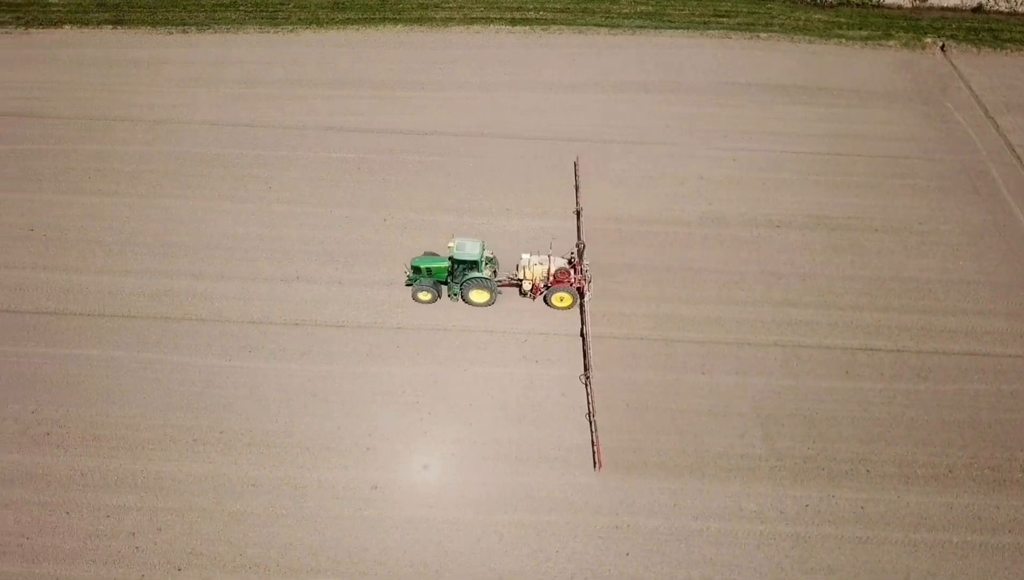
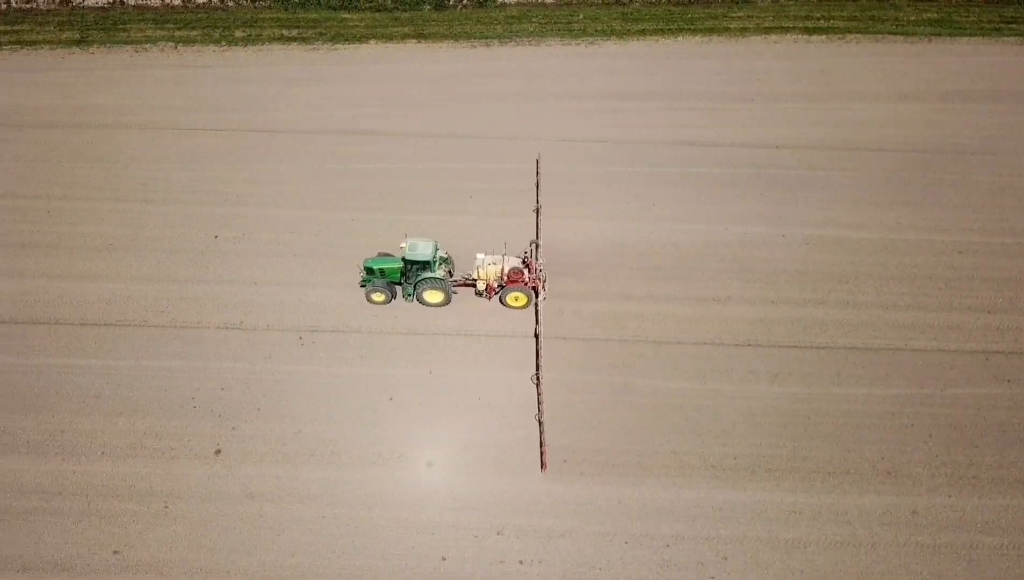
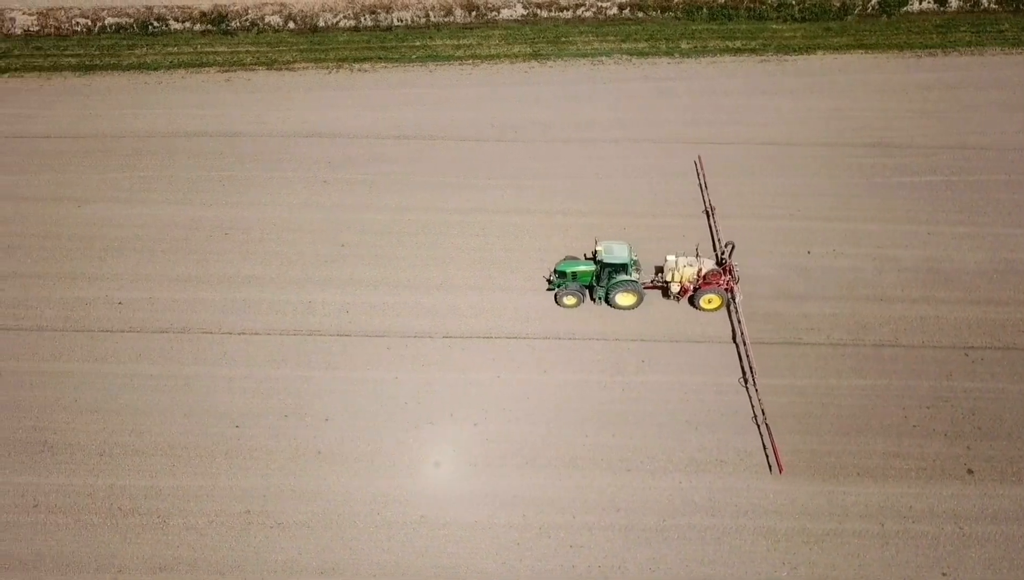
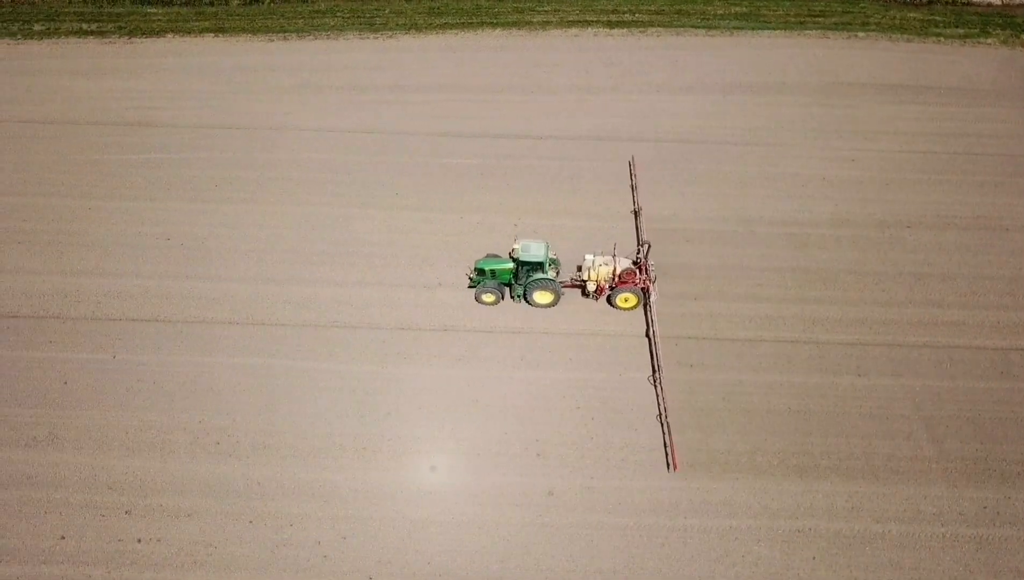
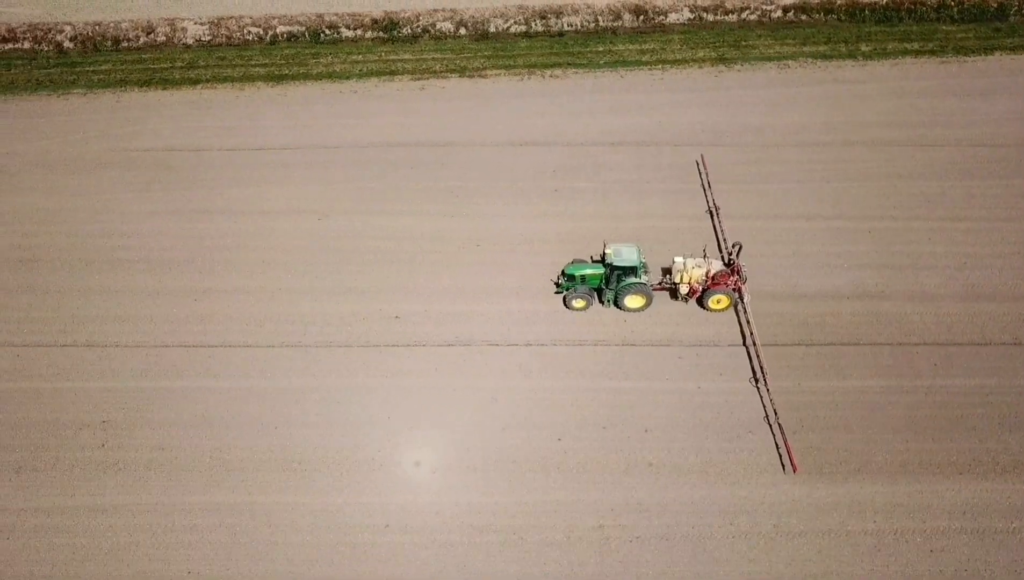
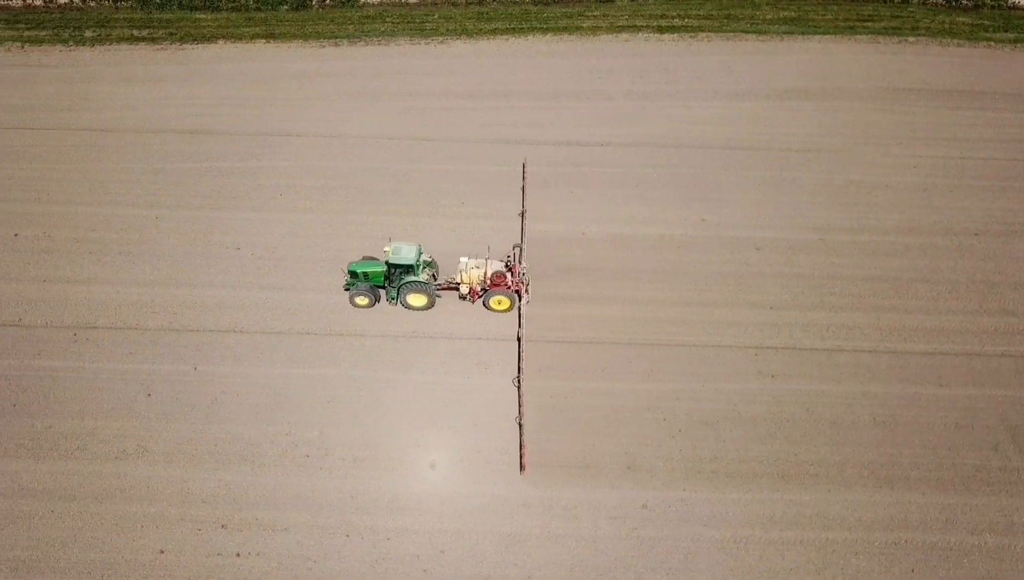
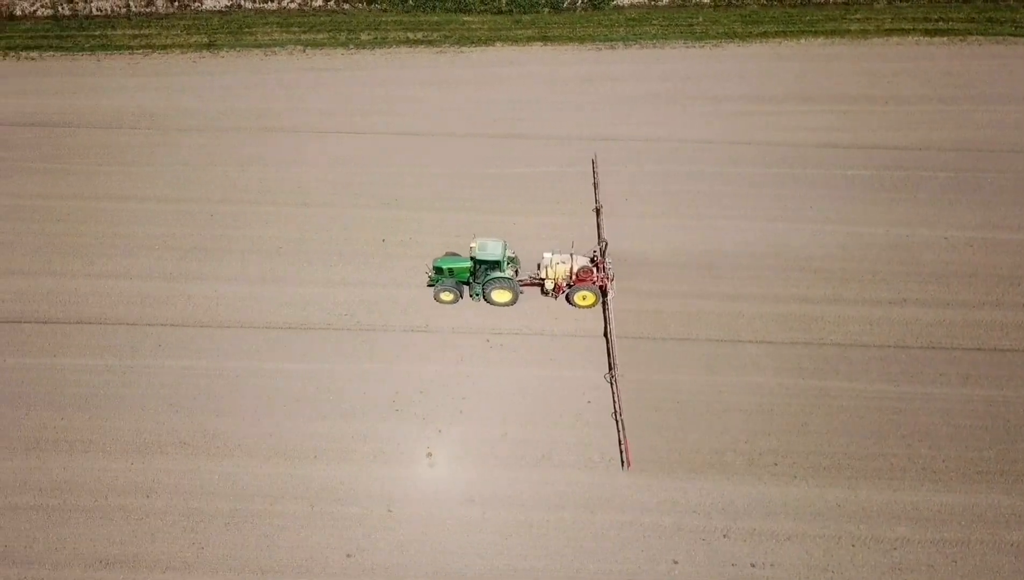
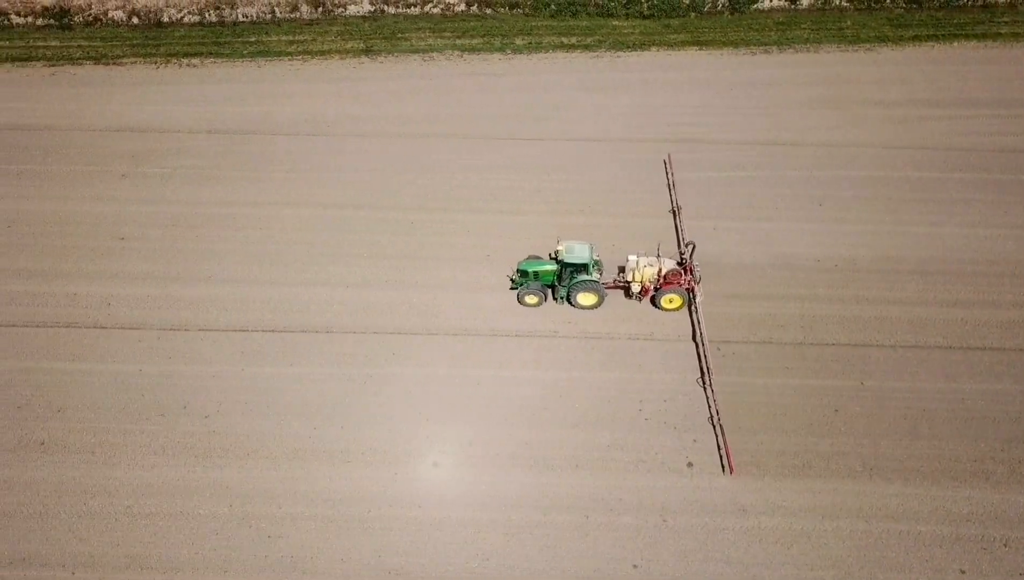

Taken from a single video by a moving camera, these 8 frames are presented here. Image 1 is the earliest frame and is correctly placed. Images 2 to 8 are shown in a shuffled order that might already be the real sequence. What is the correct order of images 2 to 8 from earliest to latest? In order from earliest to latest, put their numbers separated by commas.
4, 6, 2, 7, 8, 3, 5
